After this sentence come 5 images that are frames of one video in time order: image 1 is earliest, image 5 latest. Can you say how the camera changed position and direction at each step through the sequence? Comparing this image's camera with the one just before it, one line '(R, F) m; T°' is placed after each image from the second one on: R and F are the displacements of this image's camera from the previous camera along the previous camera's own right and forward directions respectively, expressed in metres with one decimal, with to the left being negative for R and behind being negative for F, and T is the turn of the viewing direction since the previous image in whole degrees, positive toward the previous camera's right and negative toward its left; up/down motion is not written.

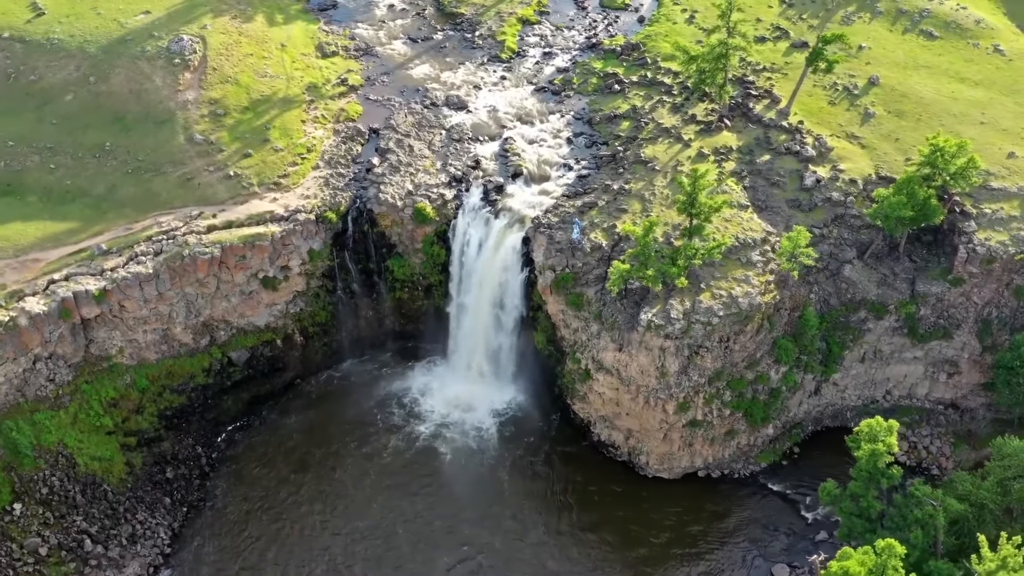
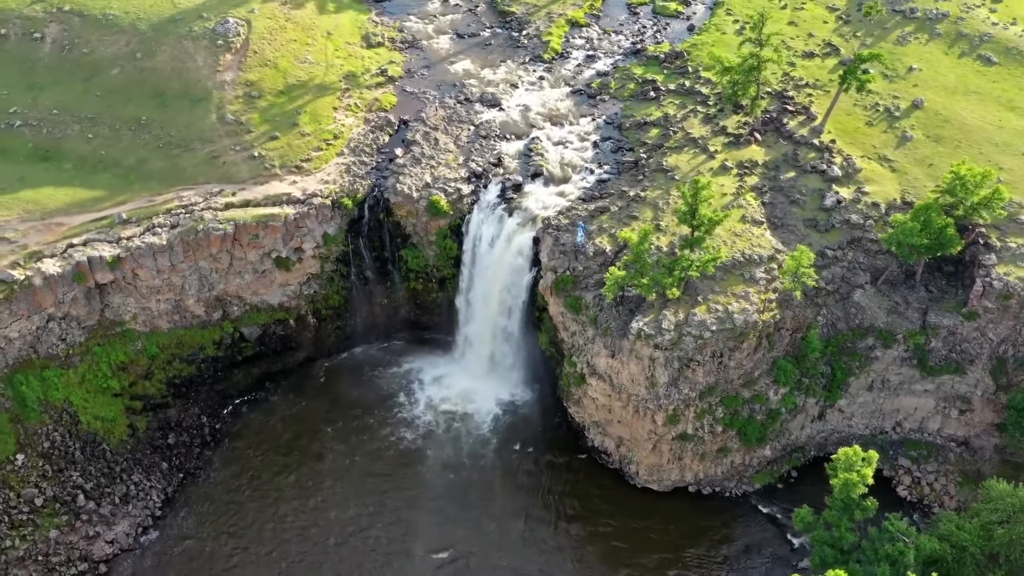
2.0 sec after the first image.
(+2.4, +0.2) m; -4°
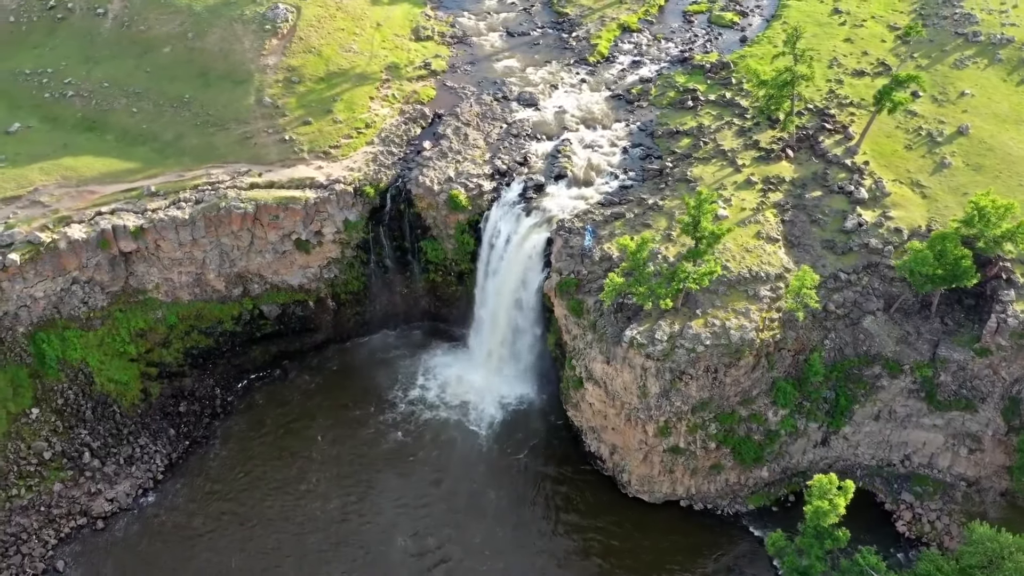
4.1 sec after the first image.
(+2.2, -0.1) m; -4°
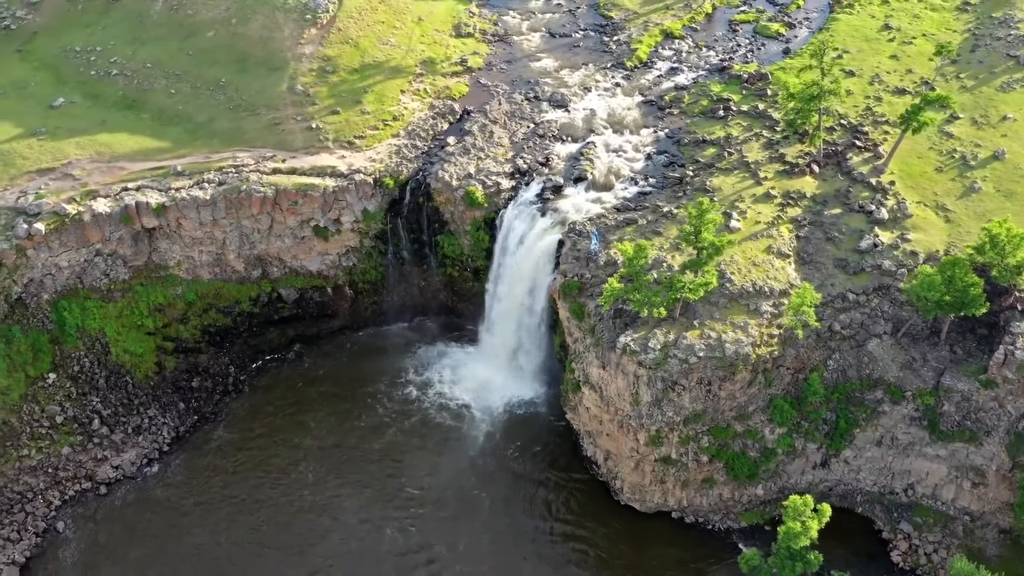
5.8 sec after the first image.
(+1.8, -0.2) m; -3°
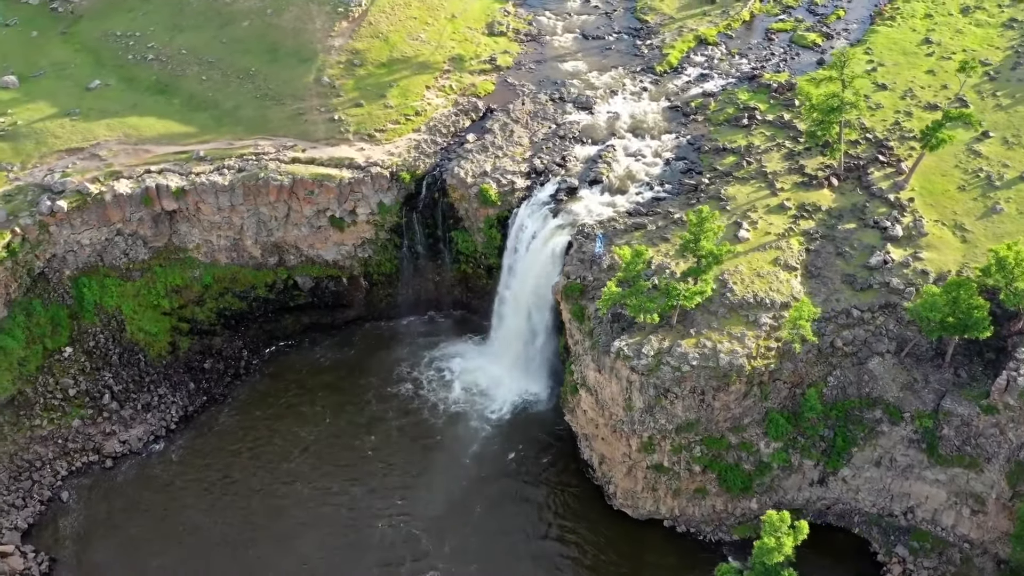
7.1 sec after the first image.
(+1.5, -0.3) m; -2°
